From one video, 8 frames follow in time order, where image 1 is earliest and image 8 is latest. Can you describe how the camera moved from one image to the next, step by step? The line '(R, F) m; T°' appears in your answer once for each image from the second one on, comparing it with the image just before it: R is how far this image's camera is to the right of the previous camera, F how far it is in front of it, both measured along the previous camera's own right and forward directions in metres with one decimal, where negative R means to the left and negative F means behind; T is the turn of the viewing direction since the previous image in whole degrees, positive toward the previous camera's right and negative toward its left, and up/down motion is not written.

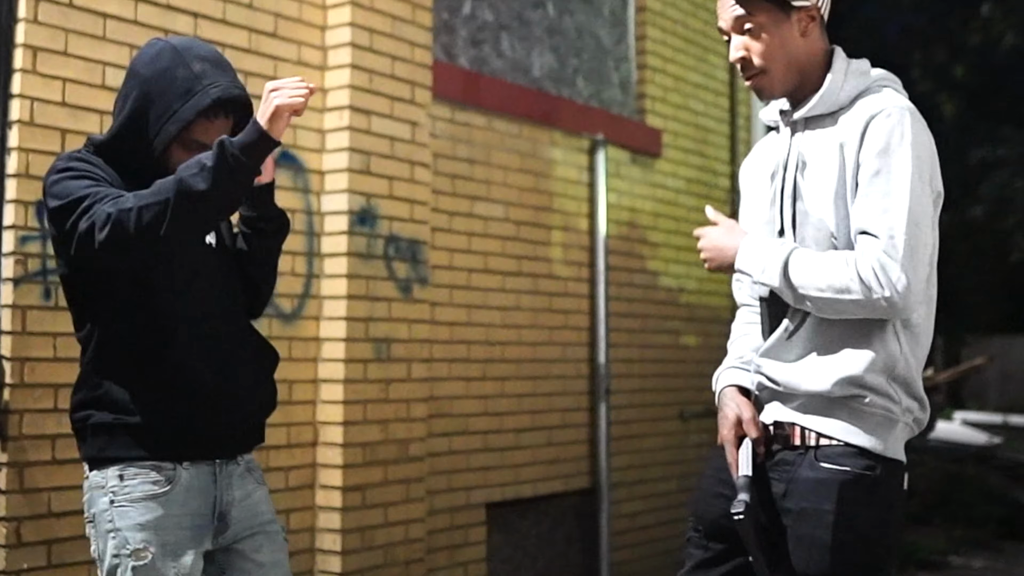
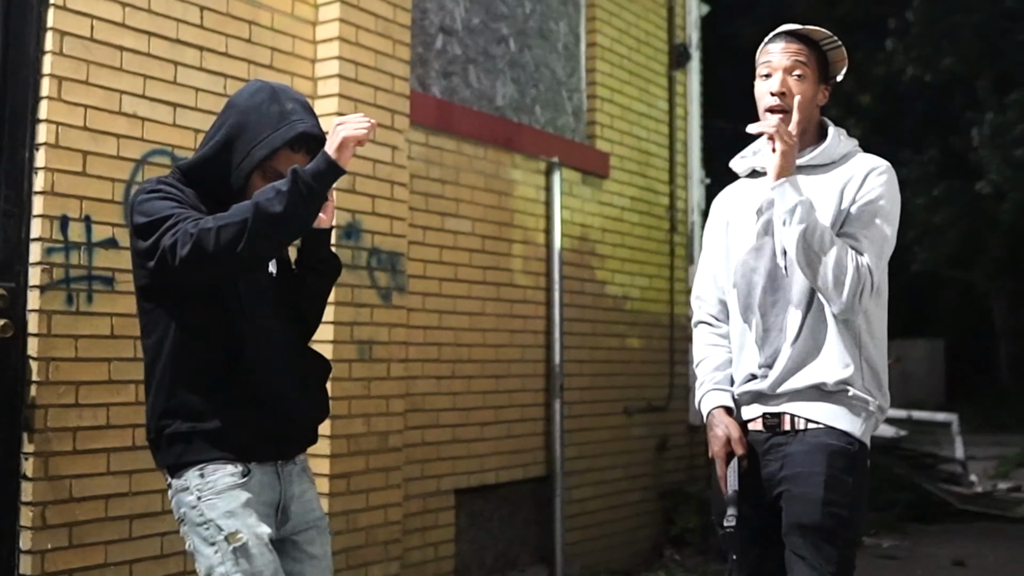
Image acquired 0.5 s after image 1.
(-0.2, -0.4) m; +5°
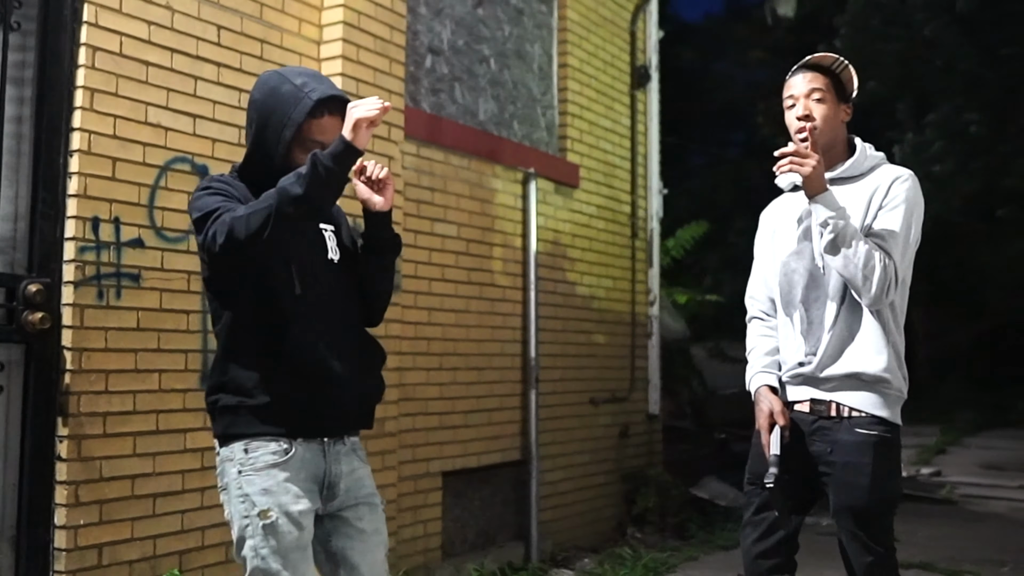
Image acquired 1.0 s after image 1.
(-0.2, -0.3) m; +4°
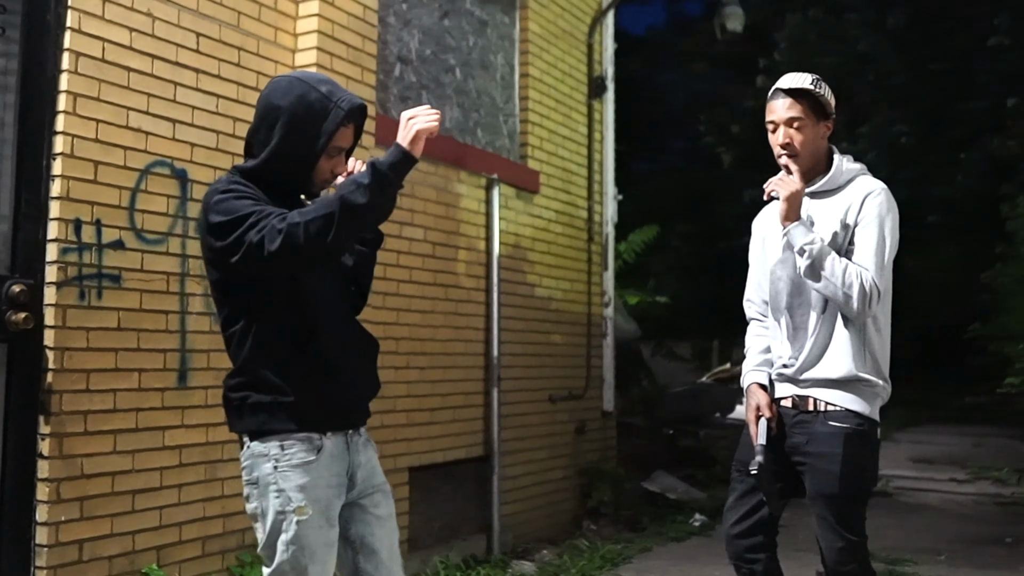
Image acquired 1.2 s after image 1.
(-0.1, -0.2) m; +4°
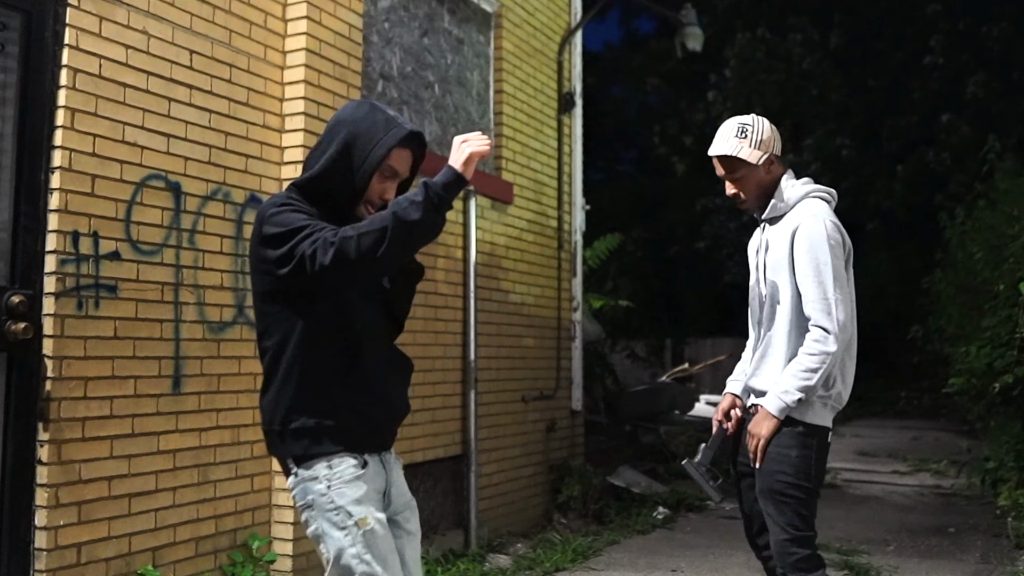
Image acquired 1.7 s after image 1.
(-0.1, -0.2) m; +3°
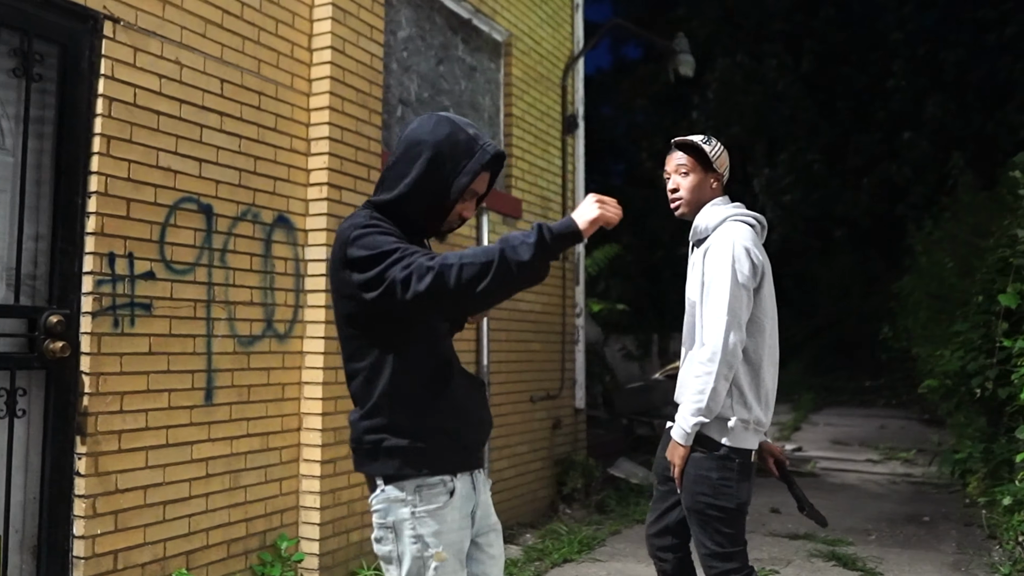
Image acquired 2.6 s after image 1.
(-0.2, -0.3) m; +2°
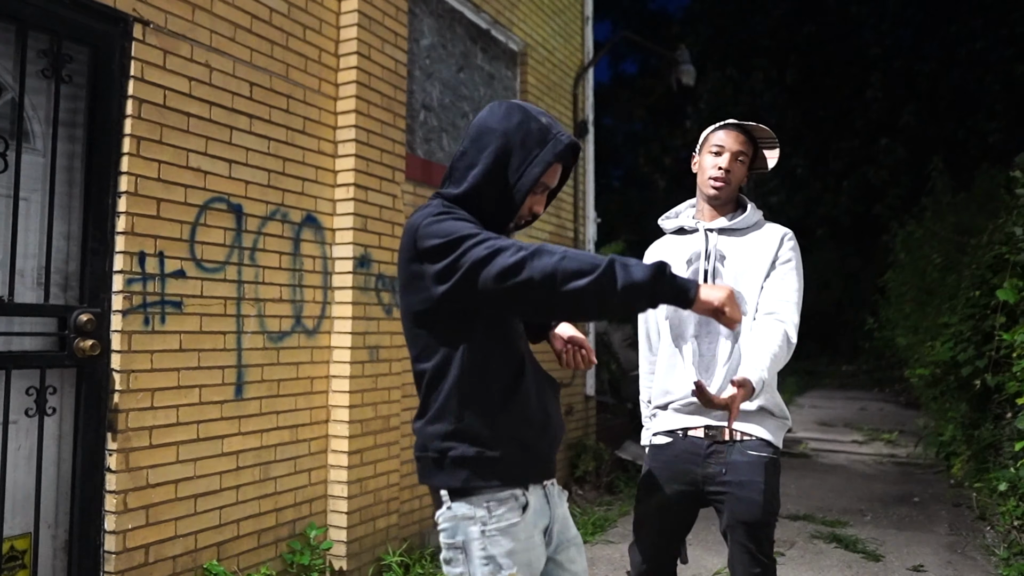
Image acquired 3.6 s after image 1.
(-0.3, -0.1) m; +2°
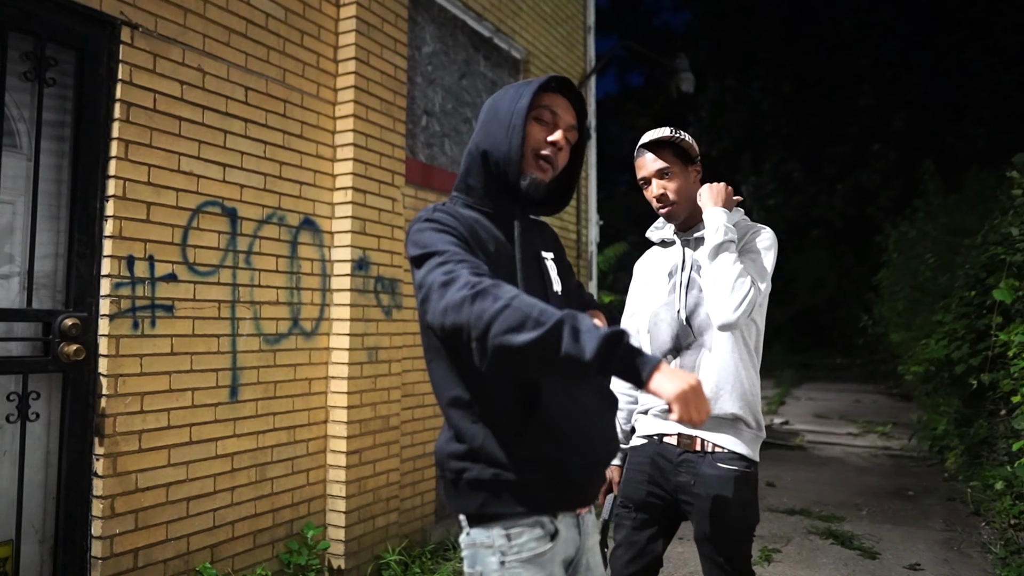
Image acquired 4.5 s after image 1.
(-0.1, 0.0) m; +1°
